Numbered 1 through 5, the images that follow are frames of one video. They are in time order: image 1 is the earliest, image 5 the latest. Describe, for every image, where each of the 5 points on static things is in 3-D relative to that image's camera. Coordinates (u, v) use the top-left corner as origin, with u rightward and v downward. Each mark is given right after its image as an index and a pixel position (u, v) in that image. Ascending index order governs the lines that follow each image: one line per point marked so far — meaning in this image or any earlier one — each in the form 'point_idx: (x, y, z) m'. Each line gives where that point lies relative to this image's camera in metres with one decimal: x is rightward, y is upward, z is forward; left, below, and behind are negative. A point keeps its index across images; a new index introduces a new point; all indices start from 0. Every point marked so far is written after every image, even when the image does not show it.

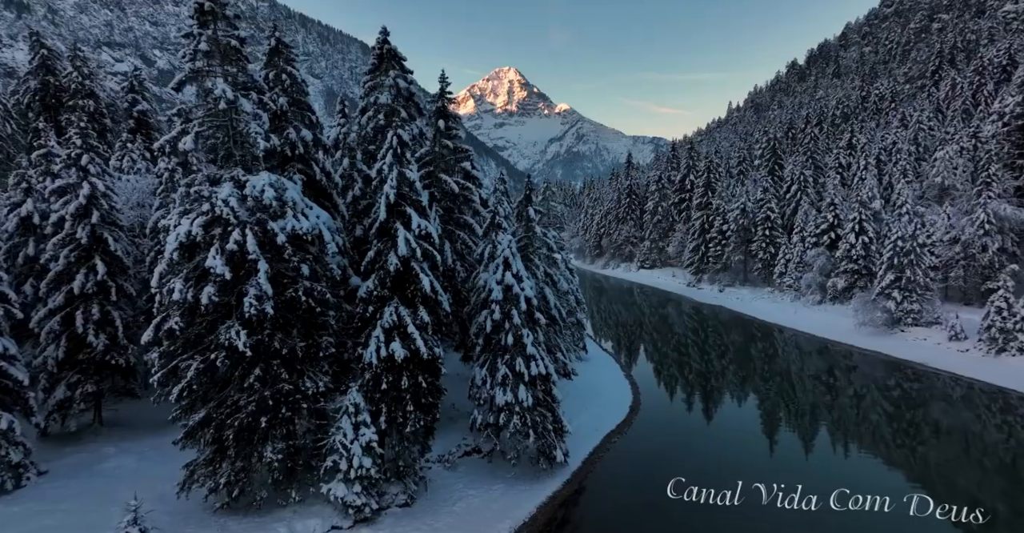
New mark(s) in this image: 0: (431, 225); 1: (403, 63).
0: (-2.4, +1.2, +14.3) m
1: (-4.3, +8.0, +19.5) m
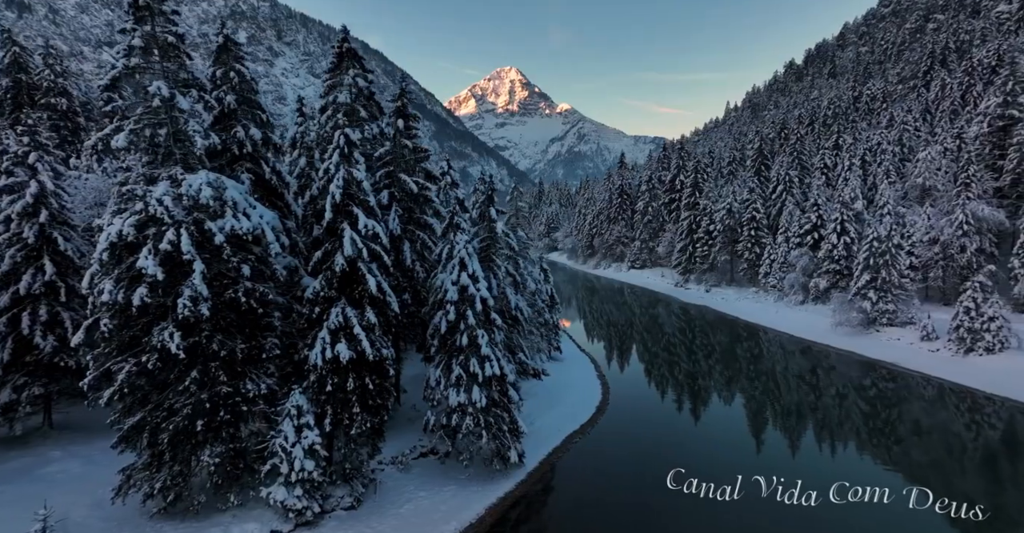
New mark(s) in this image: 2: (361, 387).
0: (-3.8, +1.2, +14.2) m
1: (-5.8, +7.9, +19.4) m
2: (-4.3, -3.4, +14.1) m
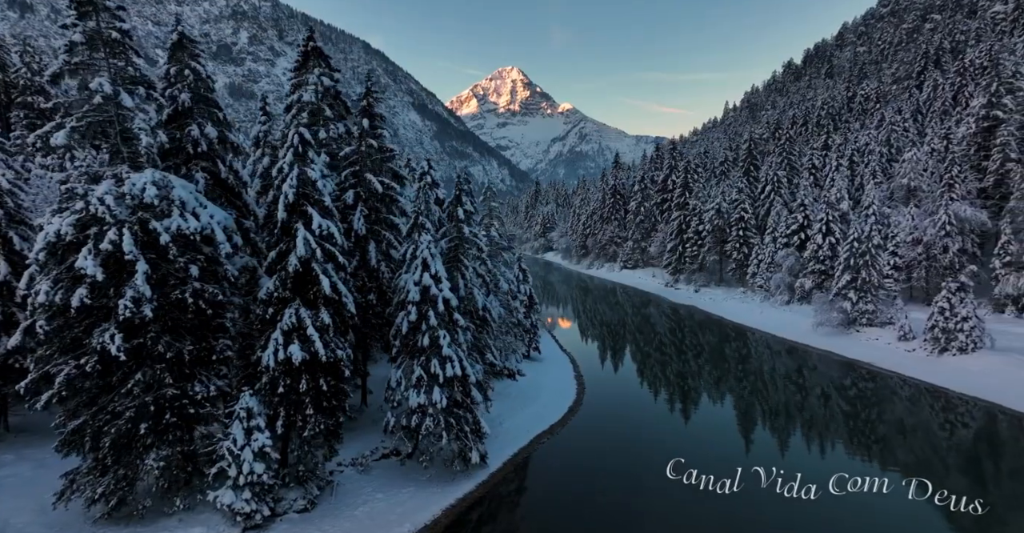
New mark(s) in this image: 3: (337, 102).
0: (-5.1, +1.2, +14.1) m
1: (-7.1, +7.9, +19.2) m
2: (-5.5, -3.4, +13.9) m
3: (-6.8, +6.4, +19.4) m
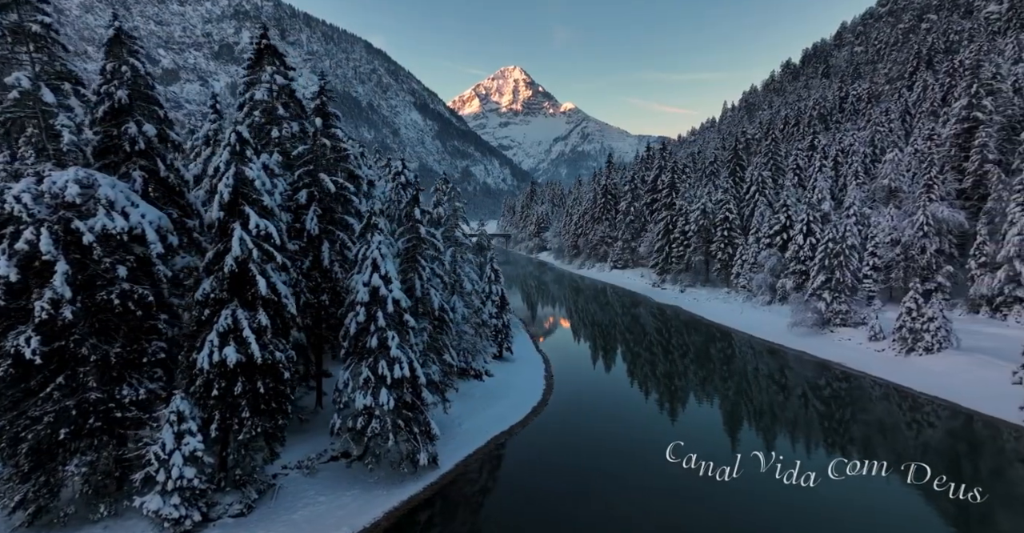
0: (-6.7, +1.2, +13.8) m
1: (-8.7, +7.9, +18.9) m
2: (-7.2, -3.4, +13.7) m
3: (-8.5, +6.4, +19.1) m
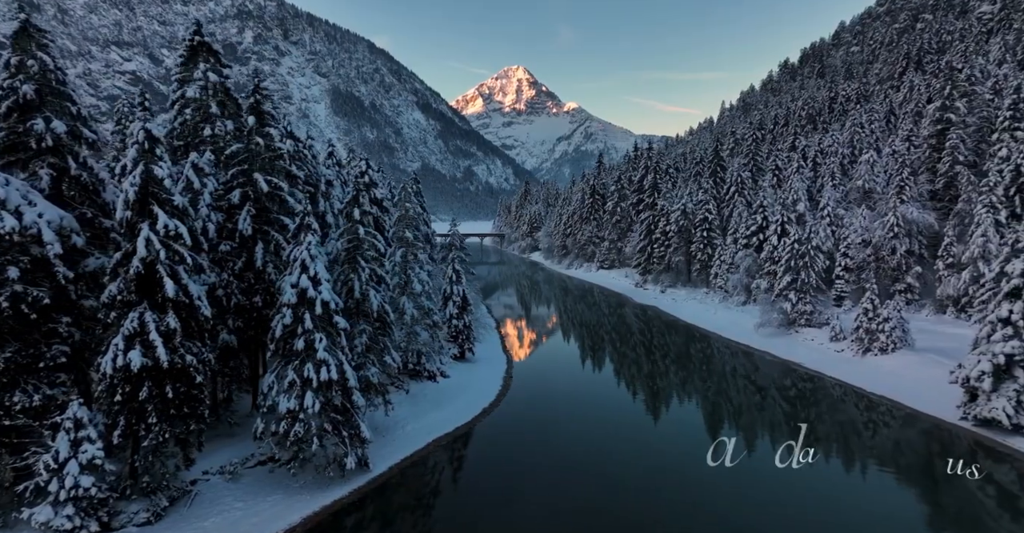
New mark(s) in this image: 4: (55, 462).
0: (-8.9, +1.1, +13.4) m
1: (-11.0, +7.9, +18.5) m
2: (-9.4, -3.5, +13.2) m
3: (-10.8, +6.4, +18.6) m
4: (-10.6, -4.5, +11.4) m
